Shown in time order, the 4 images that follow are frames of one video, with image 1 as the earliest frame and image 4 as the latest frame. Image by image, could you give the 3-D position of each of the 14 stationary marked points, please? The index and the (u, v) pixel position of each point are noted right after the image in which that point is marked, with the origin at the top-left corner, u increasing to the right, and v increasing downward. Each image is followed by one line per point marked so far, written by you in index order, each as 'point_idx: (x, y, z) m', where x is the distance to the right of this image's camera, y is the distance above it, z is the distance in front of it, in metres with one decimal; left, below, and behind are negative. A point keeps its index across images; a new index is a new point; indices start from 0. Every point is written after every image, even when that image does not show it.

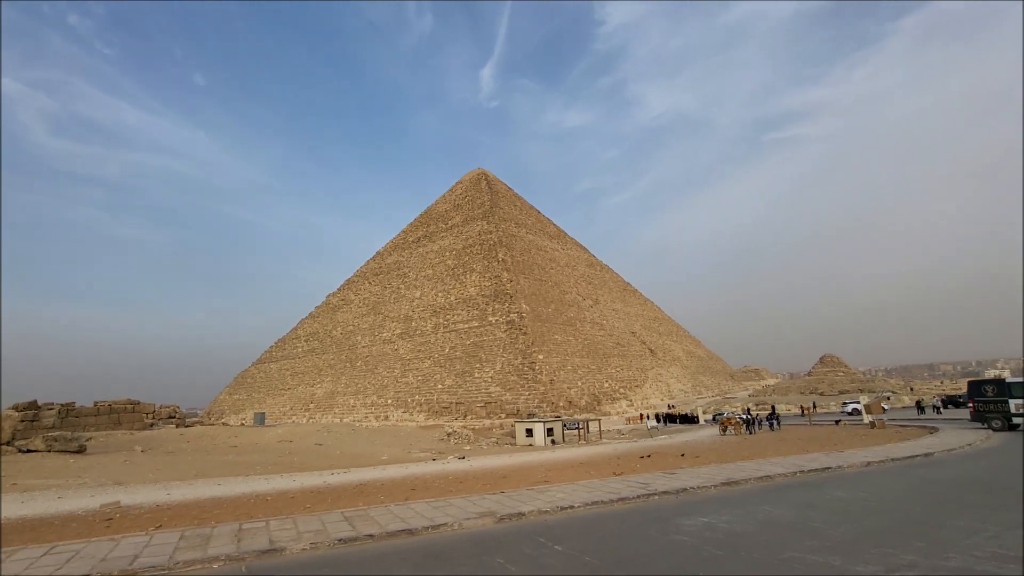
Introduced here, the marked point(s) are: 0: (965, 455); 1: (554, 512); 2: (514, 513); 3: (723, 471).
0: (+5.9, -2.2, +7.3) m
1: (+0.3, -1.7, +4.2) m
2: (0.0, -1.7, +4.1) m
3: (+2.2, -2.0, +6.0) m
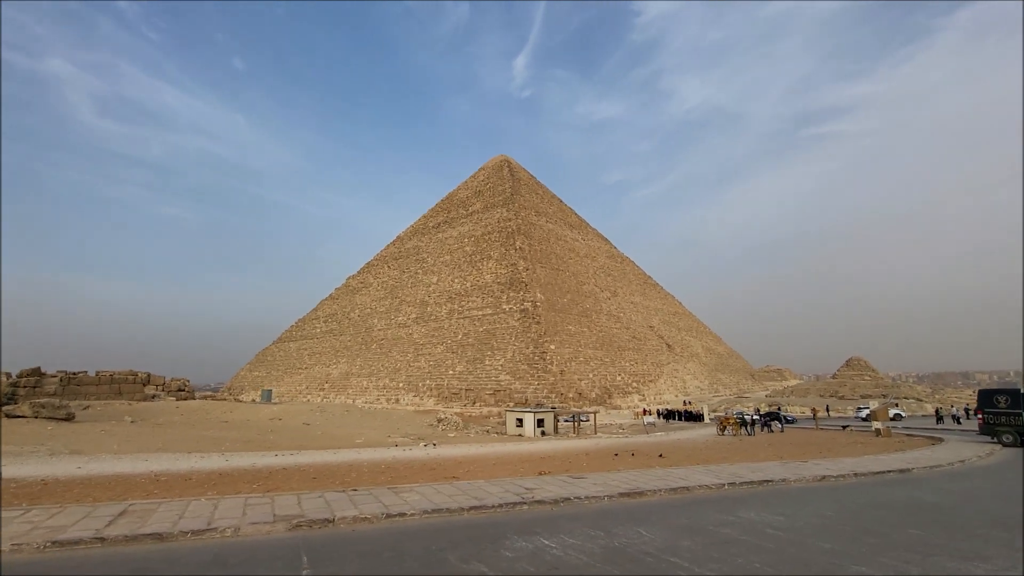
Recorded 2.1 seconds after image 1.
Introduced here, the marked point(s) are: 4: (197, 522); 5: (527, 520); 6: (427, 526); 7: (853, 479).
0: (+4.9, -2.1, +6.3) m
1: (-0.8, -1.4, +3.4) m
2: (-1.2, -1.4, +3.4) m
3: (+1.2, -1.7, +5.1) m
4: (-1.8, -1.3, +3.2) m
5: (+0.1, -1.4, +3.5) m
6: (-0.5, -1.4, +3.3) m
7: (+3.4, -1.9, +5.6) m
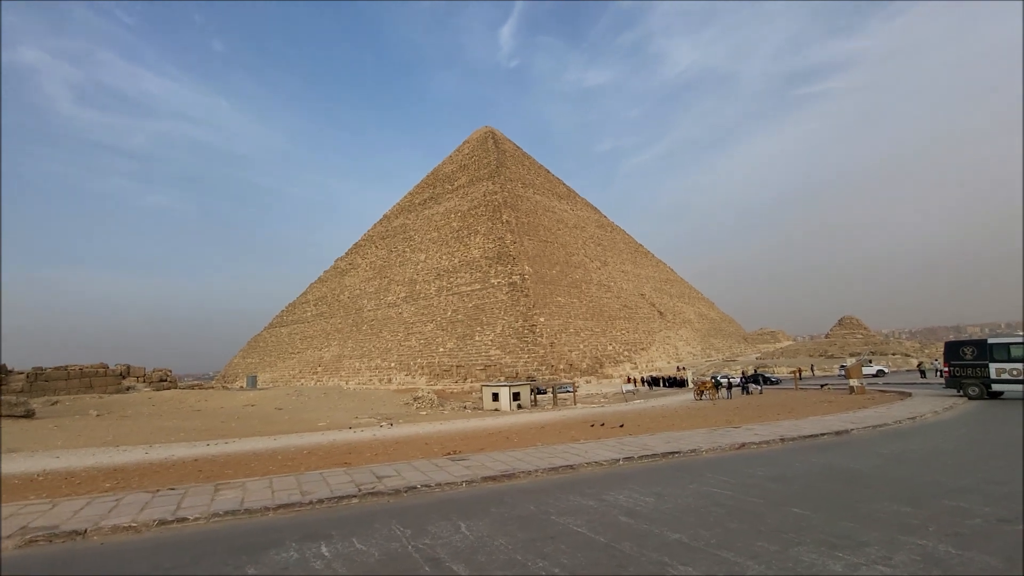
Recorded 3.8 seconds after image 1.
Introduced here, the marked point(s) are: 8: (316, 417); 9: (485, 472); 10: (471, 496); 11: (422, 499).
0: (+3.9, -1.5, +5.8) m
1: (-1.8, -1.2, +2.8) m
2: (-2.2, -1.2, +2.8) m
3: (+0.2, -1.4, +4.6) m
4: (-2.8, -1.2, +2.6) m
5: (-0.9, -1.2, +2.9) m
6: (-1.5, -1.2, +2.7) m
7: (+2.4, -1.4, +5.0) m
8: (-6.4, -4.2, +18.1) m
9: (-0.2, -1.3, +3.9) m
10: (-0.2, -1.2, +3.4) m
11: (-0.5, -1.2, +3.3) m
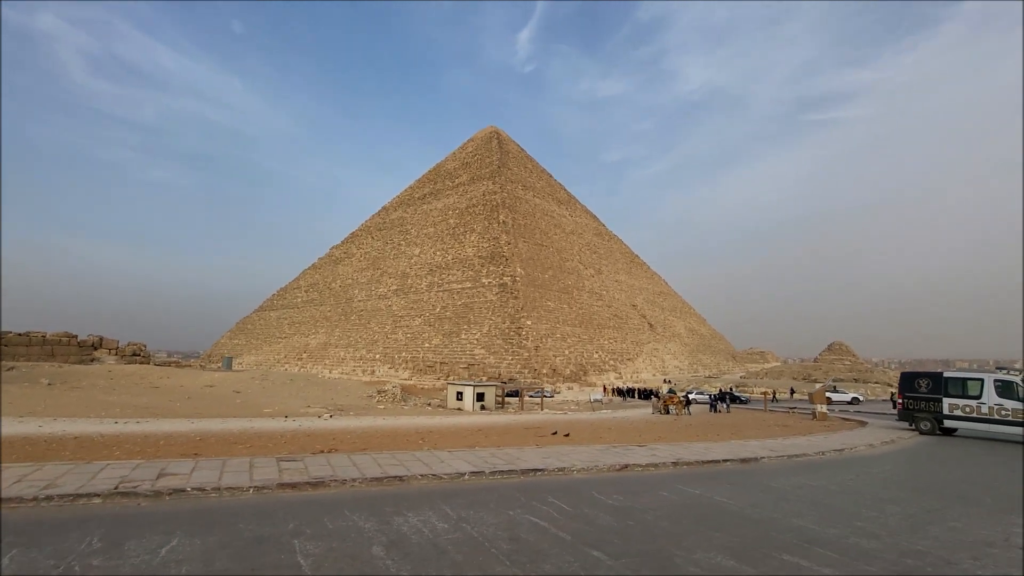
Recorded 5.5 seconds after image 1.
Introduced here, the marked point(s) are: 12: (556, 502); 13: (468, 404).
0: (+2.8, -1.6, +5.2) m
1: (-2.9, -0.9, +2.3) m
2: (-3.3, -0.9, +2.2) m
3: (-0.9, -1.3, +4.0) m
4: (-3.9, -0.9, +2.1) m
5: (-2.0, -1.0, +2.4) m
6: (-2.6, -0.9, +2.1) m
7: (+1.3, -1.5, +4.5) m
8: (-7.7, -3.6, +17.6) m
9: (-1.3, -1.1, +3.4) m
10: (-1.3, -1.1, +2.8) m
11: (-1.6, -1.1, +2.8) m
12: (+0.3, -1.2, +3.2) m
13: (-1.6, -4.1, +19.9) m
